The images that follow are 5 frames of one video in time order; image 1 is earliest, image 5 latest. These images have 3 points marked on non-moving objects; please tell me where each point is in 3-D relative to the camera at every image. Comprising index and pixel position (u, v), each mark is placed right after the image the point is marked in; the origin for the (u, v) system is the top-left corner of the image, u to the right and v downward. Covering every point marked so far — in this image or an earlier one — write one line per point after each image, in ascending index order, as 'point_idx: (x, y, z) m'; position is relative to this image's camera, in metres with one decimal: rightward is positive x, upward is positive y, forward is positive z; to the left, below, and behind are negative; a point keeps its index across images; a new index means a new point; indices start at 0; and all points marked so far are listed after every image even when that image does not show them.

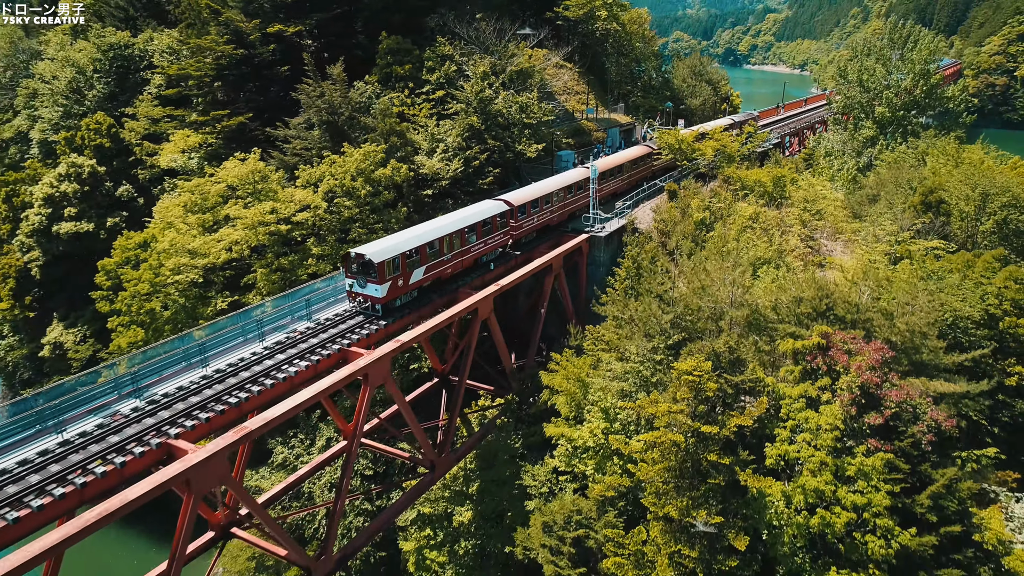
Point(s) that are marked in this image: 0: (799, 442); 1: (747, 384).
0: (+4.6, -2.4, +11.4) m
1: (+4.1, -1.6, +12.2) m
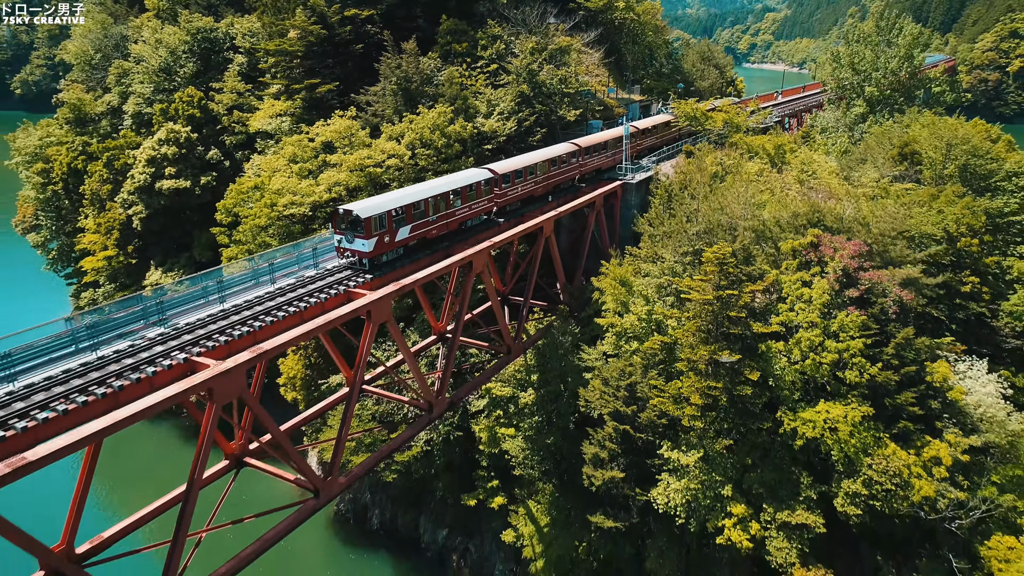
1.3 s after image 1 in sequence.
0: (+6.1, -0.4, +15.1) m
1: (+5.6, +0.4, +16.0) m
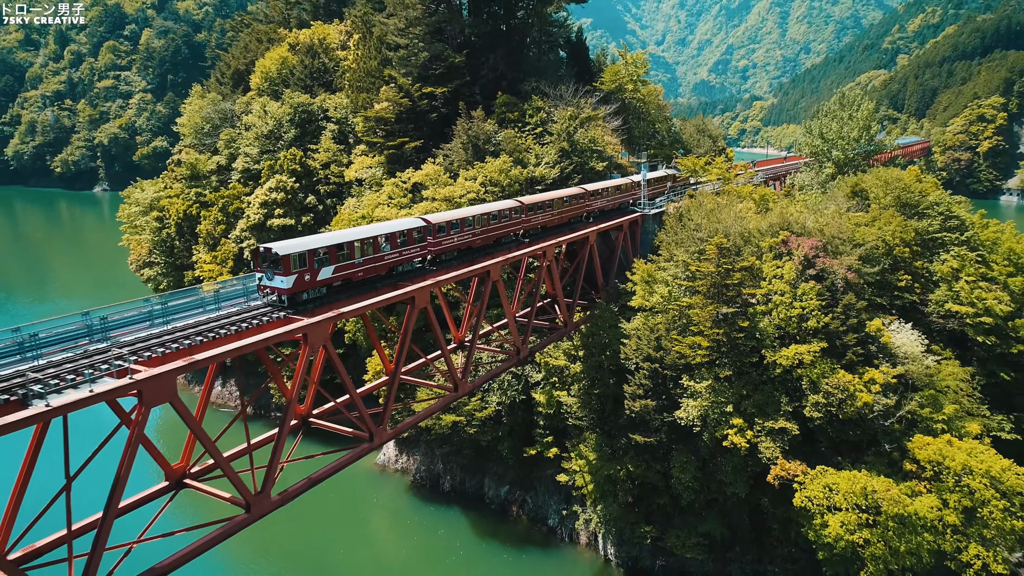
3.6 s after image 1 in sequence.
0: (+8.0, +0.1, +21.6) m
1: (+7.4, +0.8, +22.5) m
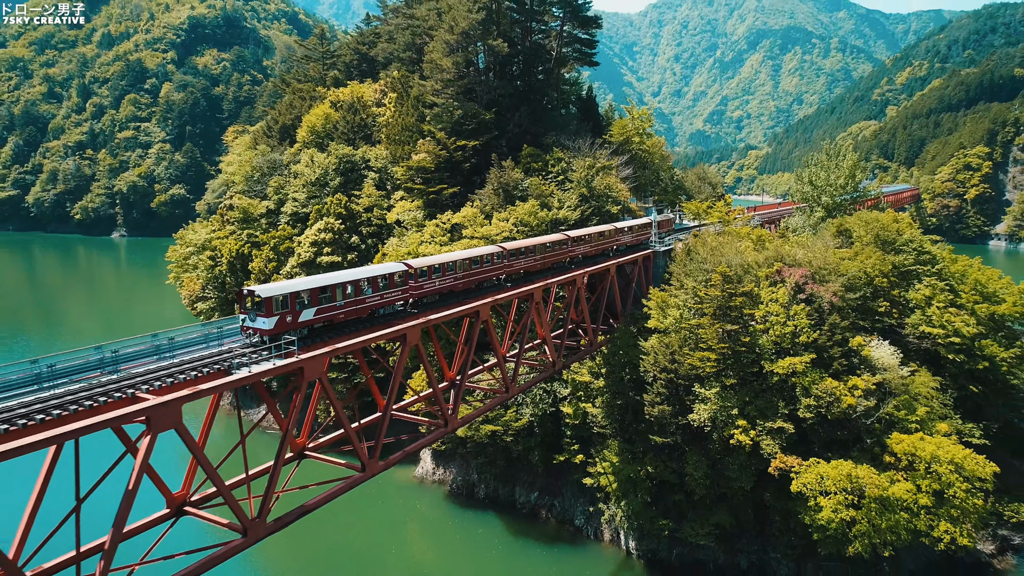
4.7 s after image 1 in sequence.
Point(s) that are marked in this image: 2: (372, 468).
0: (+9.2, -0.7, +25.4) m
1: (+8.7, 0.0, +26.4) m
2: (-3.2, -4.1, +16.3) m
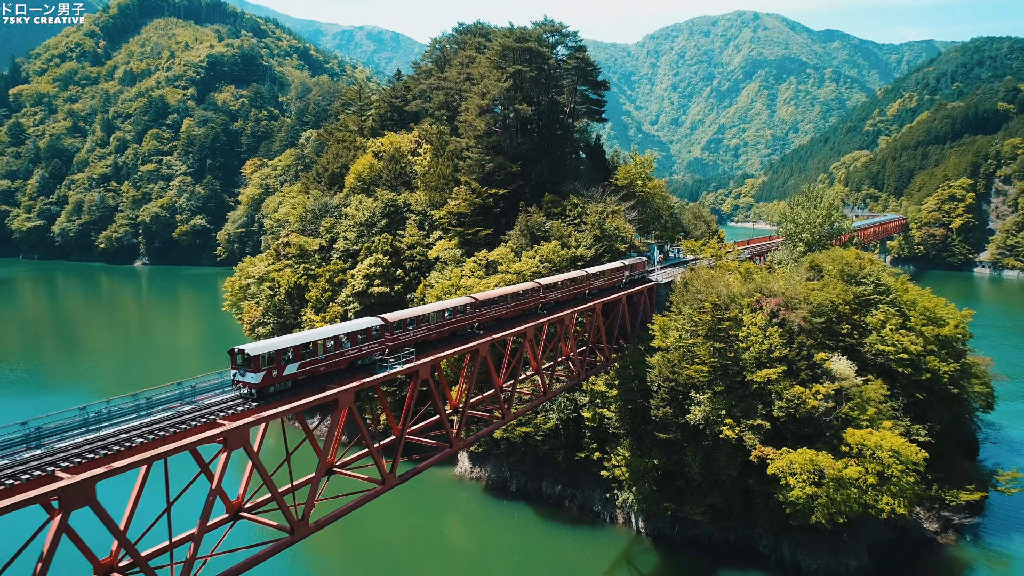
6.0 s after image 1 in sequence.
0: (+10.7, -1.8, +31.7) m
1: (+10.1, -1.2, +32.8) m
2: (-1.8, -5.0, +22.5) m
